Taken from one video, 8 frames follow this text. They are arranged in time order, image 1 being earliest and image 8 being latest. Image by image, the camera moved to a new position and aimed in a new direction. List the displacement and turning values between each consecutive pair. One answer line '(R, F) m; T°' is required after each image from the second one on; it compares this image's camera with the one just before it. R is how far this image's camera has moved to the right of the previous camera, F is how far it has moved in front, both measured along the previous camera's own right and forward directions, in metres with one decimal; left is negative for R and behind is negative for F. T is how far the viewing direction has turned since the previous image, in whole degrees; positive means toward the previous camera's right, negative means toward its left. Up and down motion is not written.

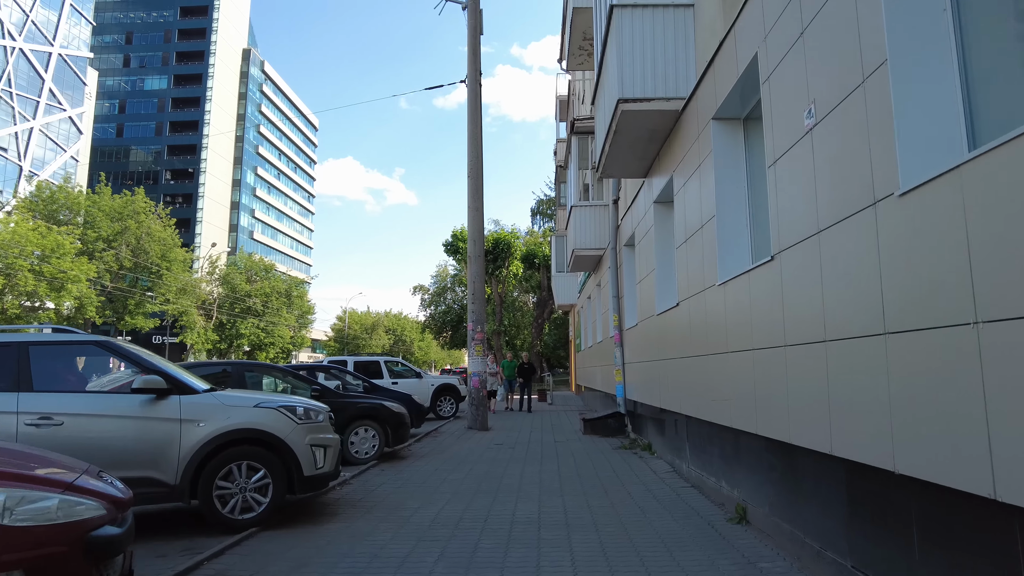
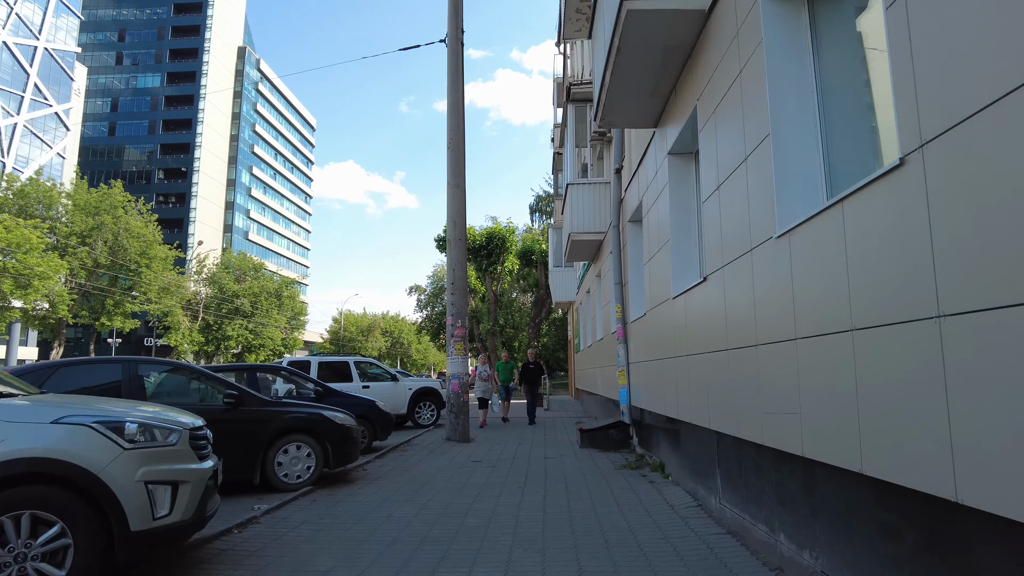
(+0.3, +2.1) m; 0°
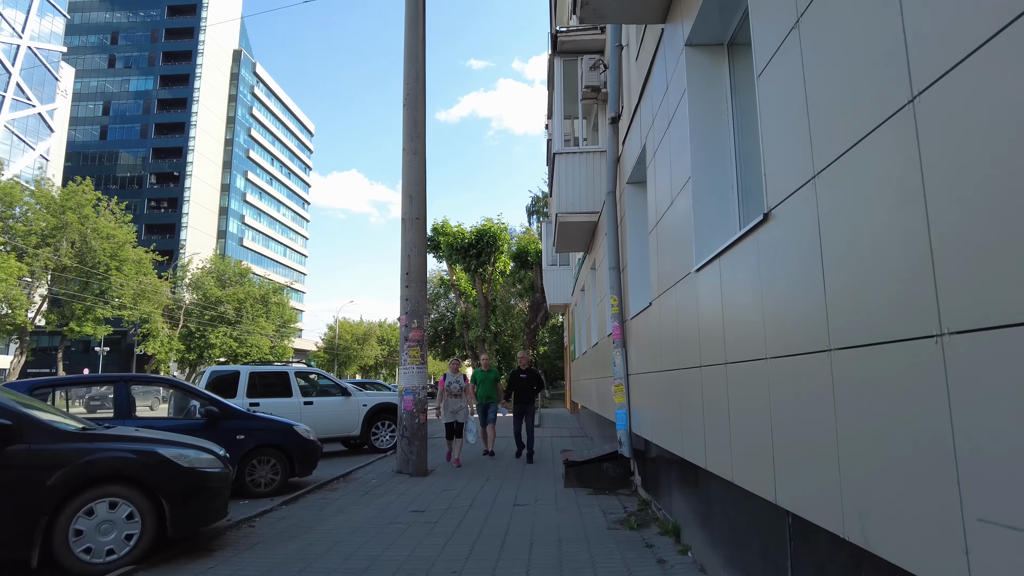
(+0.6, +2.7) m; 0°
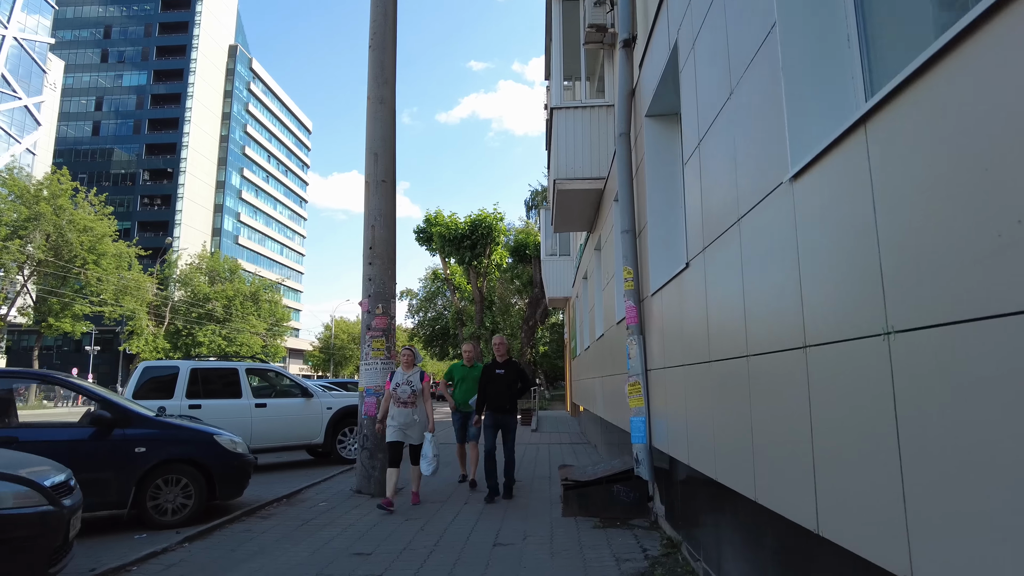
(+0.2, +1.9) m; 0°
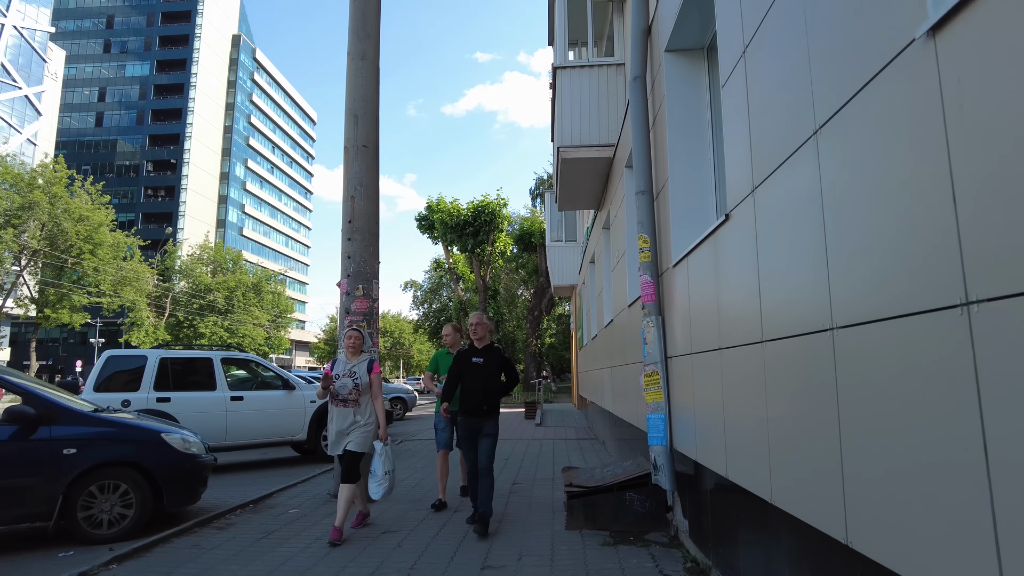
(+0.1, +1.0) m; -1°
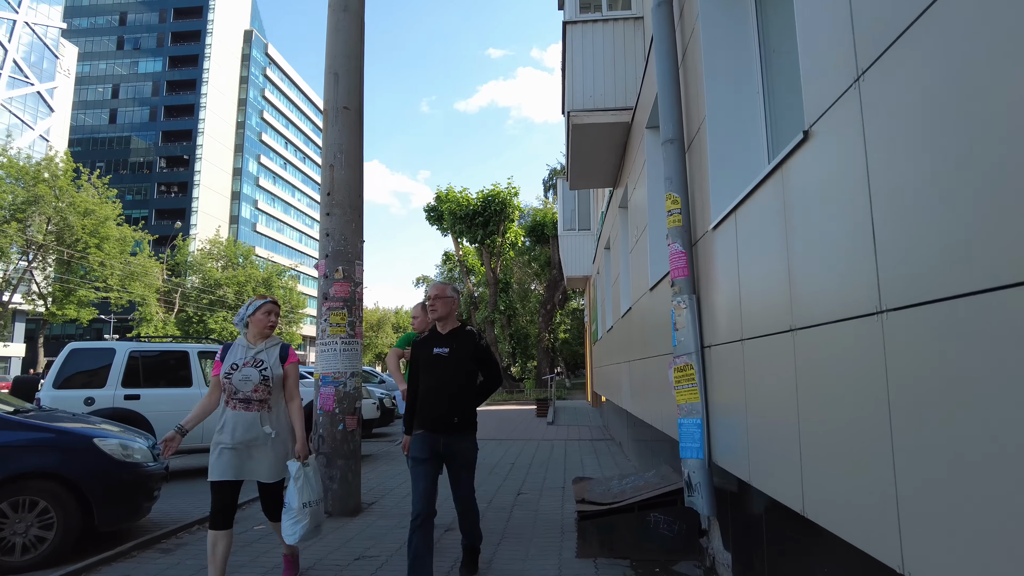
(+0.1, +1.0) m; -1°
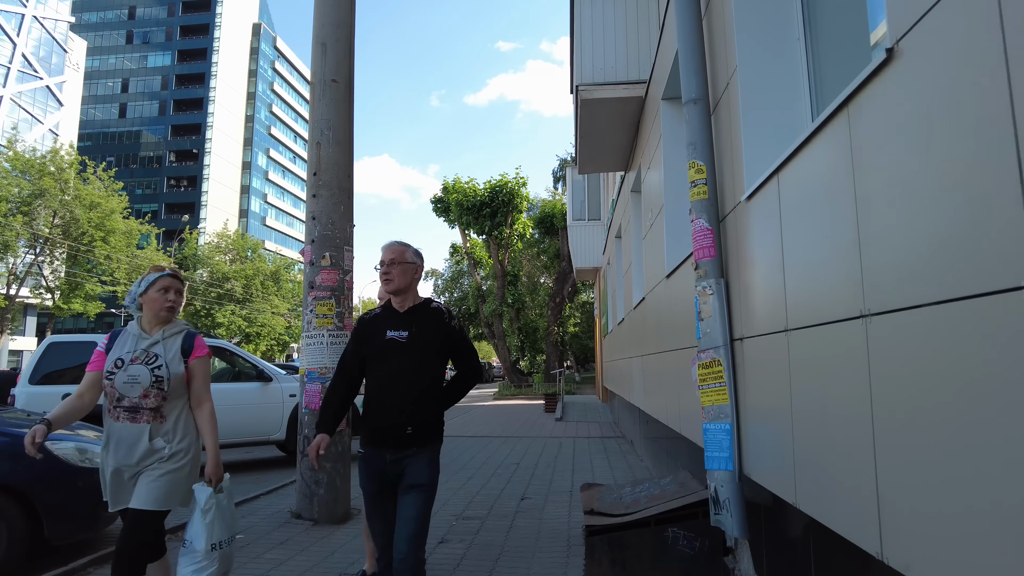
(+0.1, +0.6) m; -1°
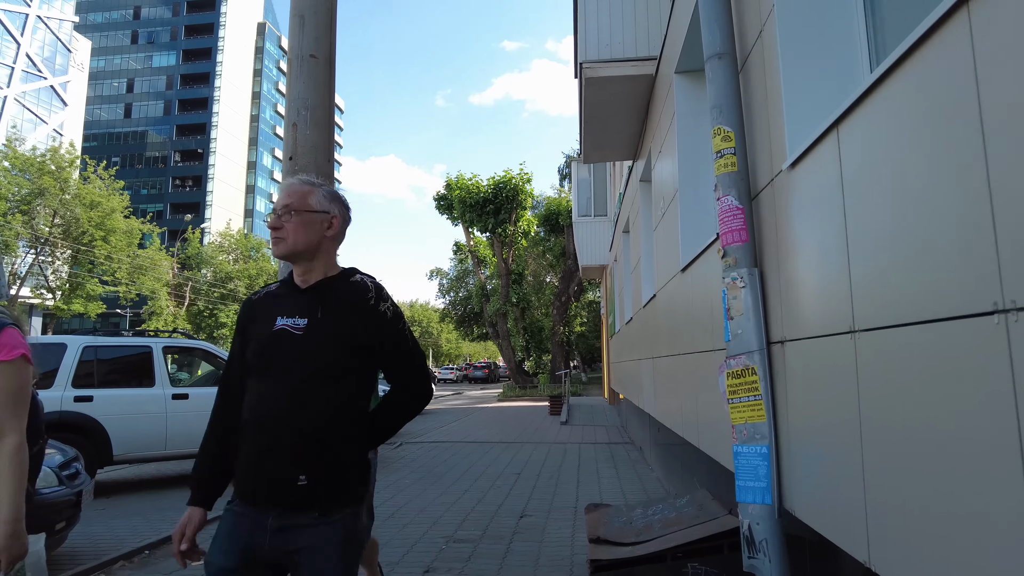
(+0.1, +0.6) m; -1°
